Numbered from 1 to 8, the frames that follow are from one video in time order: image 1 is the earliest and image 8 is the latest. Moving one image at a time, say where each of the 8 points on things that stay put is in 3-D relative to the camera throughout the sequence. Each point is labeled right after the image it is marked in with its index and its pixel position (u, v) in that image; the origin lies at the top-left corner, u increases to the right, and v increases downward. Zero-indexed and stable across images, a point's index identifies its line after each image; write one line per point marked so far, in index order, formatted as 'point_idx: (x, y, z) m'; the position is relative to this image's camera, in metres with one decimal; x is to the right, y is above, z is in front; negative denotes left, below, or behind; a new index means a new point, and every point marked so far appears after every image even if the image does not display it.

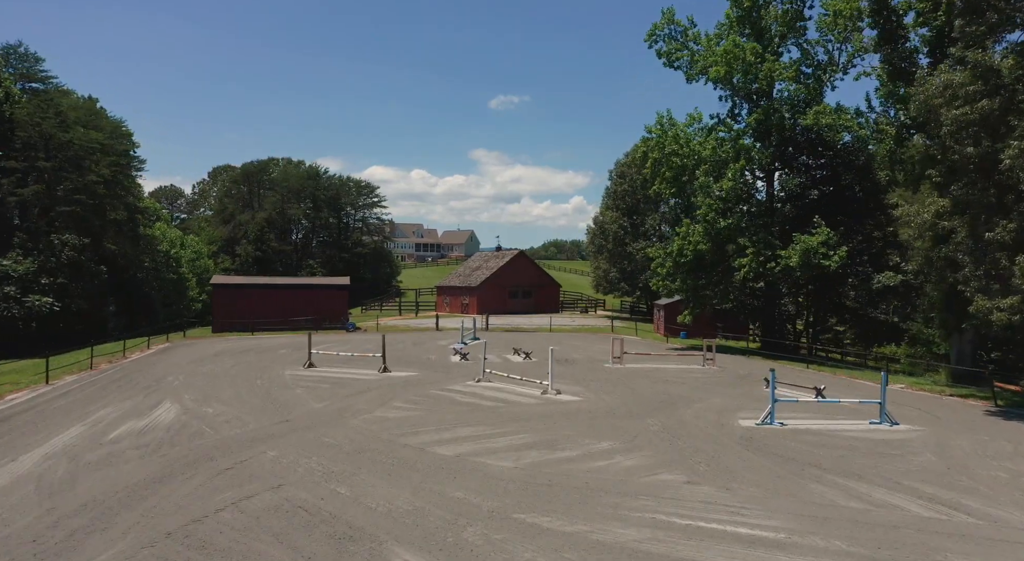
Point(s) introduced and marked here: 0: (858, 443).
0: (+6.6, -3.1, +14.2) m
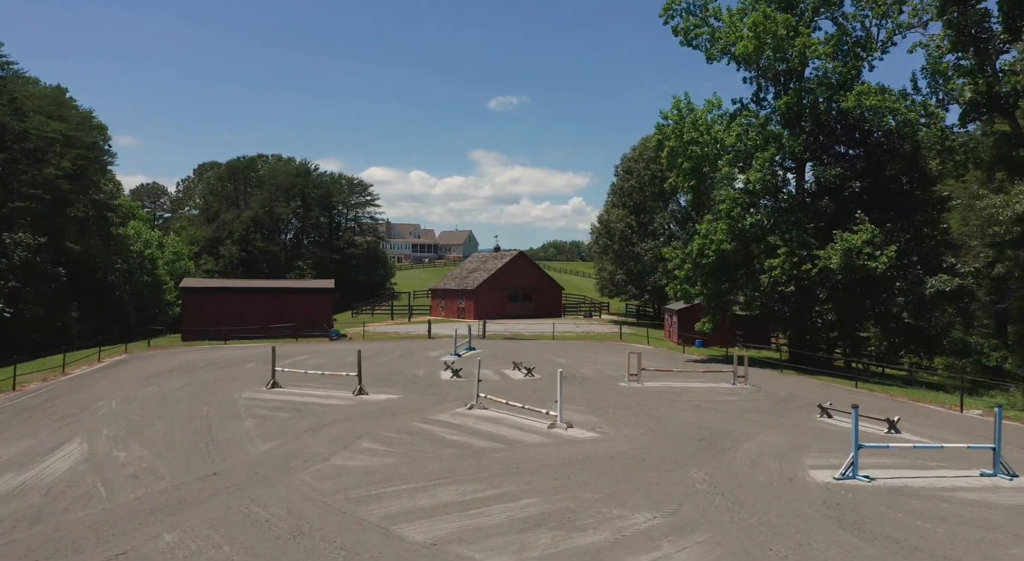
0: (+6.6, -3.2, +10.4) m
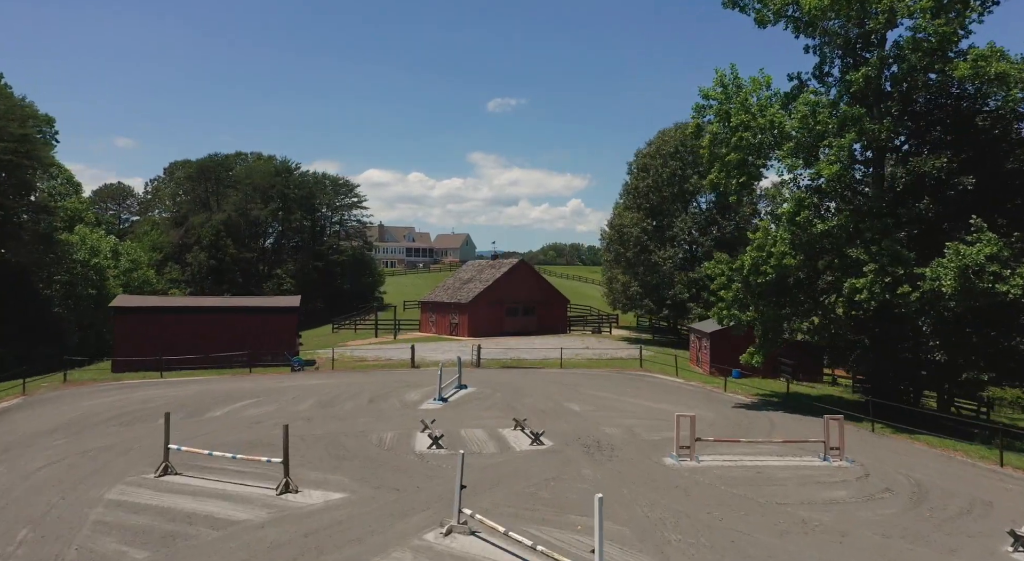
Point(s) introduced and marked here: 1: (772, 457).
0: (+6.6, -3.9, +3.6) m
1: (+5.7, -3.9, +16.5) m
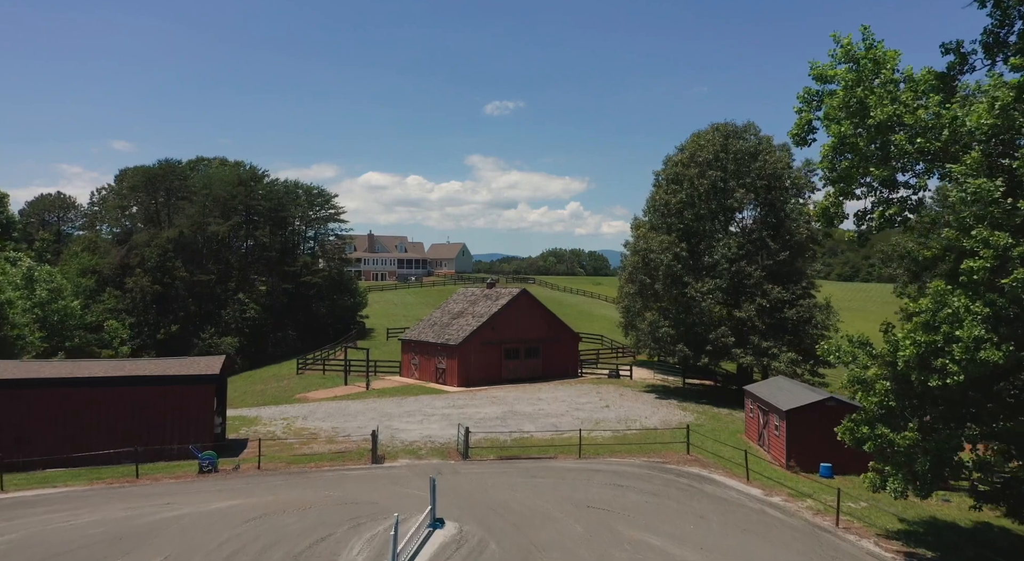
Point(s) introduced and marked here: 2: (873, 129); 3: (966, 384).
0: (+6.7, -5.8, -6.0) m
1: (+5.8, -5.8, +6.9) m
2: (+7.6, +3.3, +15.9) m
3: (+8.6, -2.0, +14.2) m
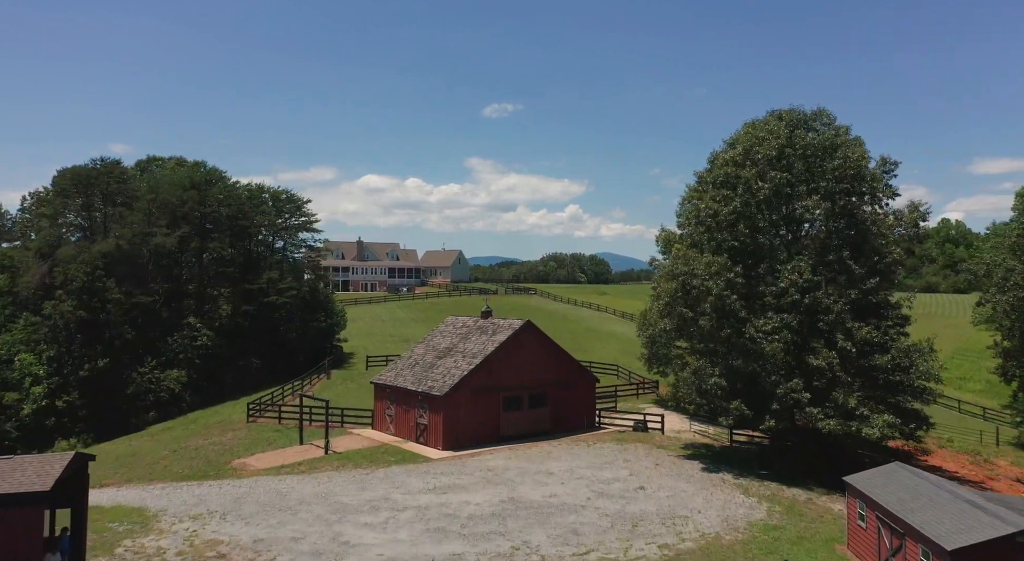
0: (+6.8, -7.0, -15.3) m
1: (+5.9, -7.1, -2.4) m
2: (+7.7, +2.0, +6.6) m
3: (+8.7, -3.3, +4.9) m
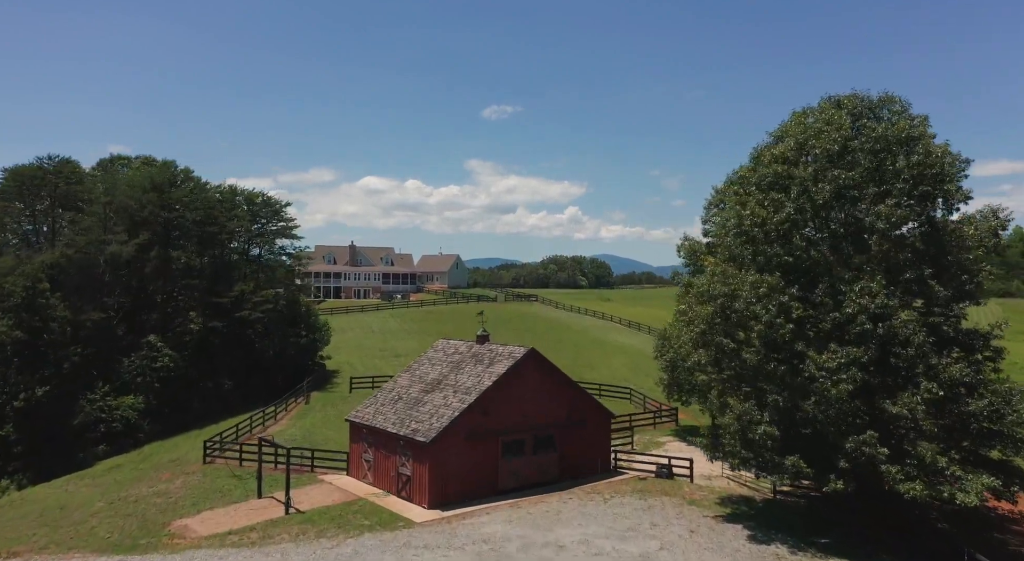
0: (+6.9, -7.7, -20.9) m
1: (+5.9, -7.8, -8.0) m
2: (+7.7, +1.2, +1.0) m
3: (+8.8, -4.0, -0.8) m
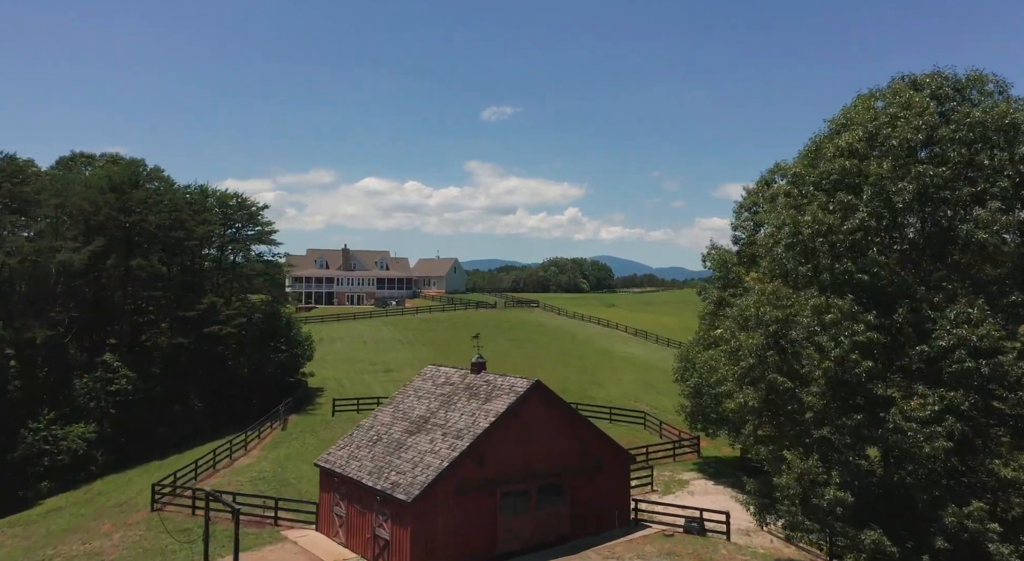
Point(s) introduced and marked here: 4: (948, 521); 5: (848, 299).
0: (+6.9, -8.3, -25.9) m
1: (+6.0, -8.4, -13.1) m
2: (+7.8, +0.6, -4.0) m
3: (+8.8, -4.6, -5.8) m
4: (+10.1, -5.6, +17.4) m
5: (+8.6, -0.5, +19.4) m
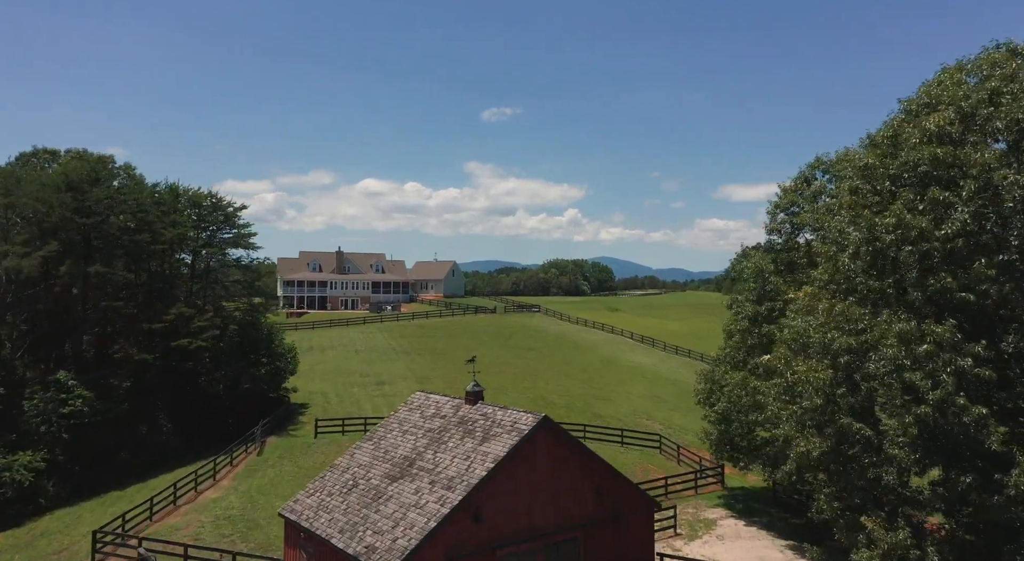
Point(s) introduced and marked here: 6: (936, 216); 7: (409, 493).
0: (+7.0, -8.6, -30.2) m
1: (+6.1, -8.8, -17.3) m
2: (+7.8, +0.3, -8.3) m
3: (+8.9, -5.0, -10.0) m
4: (+10.2, -6.0, +13.2) m
5: (+8.7, -0.9, +15.2) m
6: (+9.0, +1.3, +15.9) m
7: (-2.7, -5.6, +19.7) m
